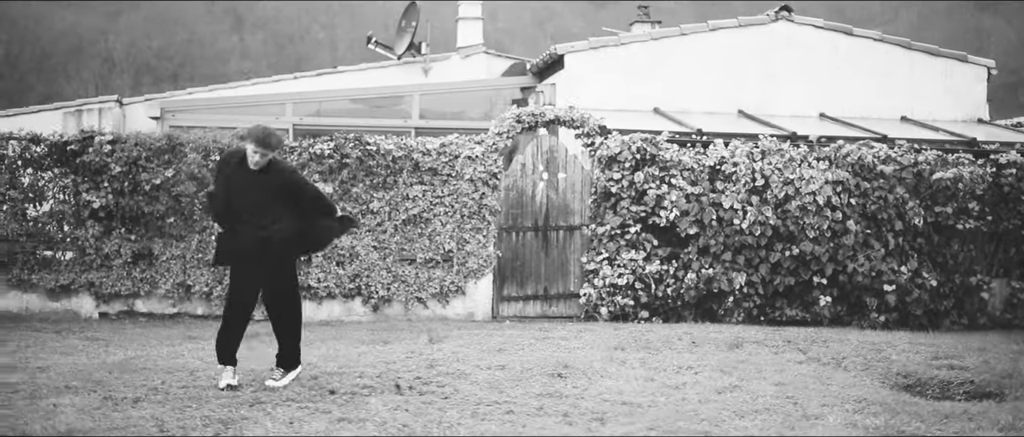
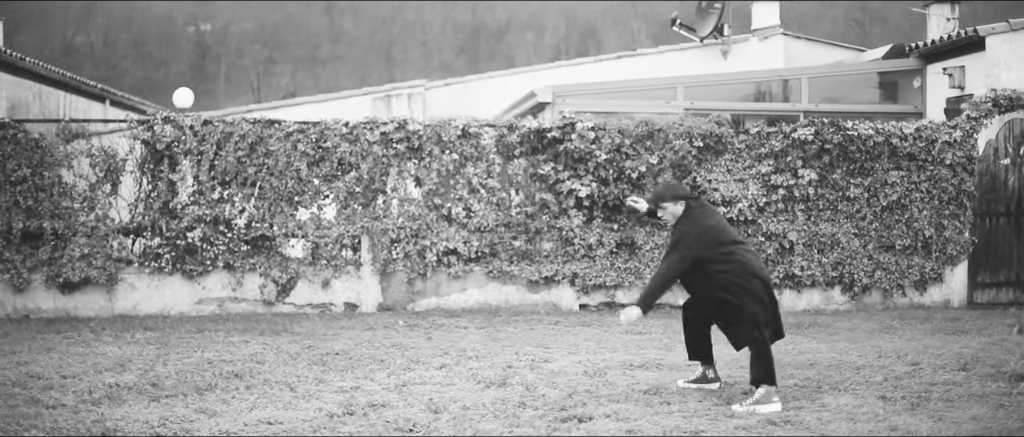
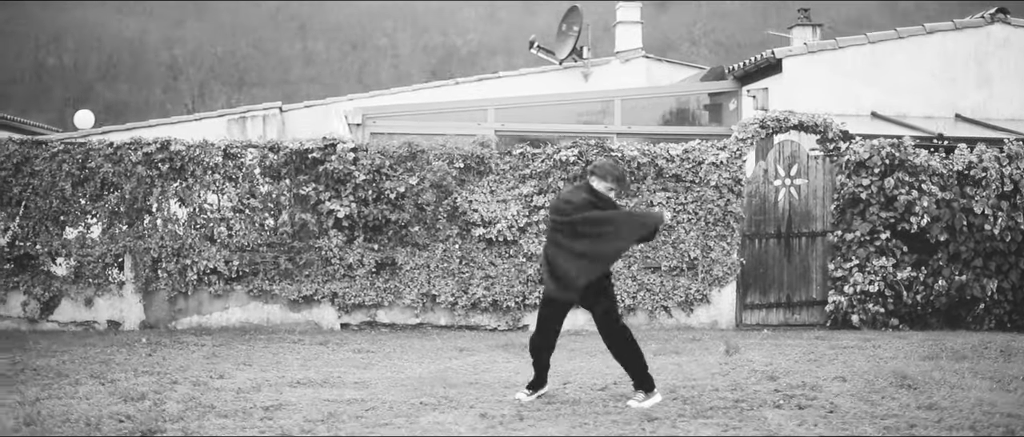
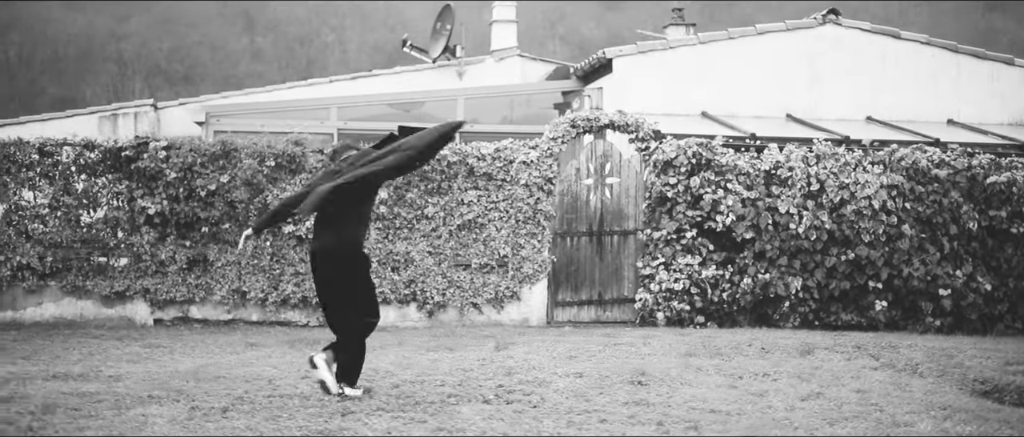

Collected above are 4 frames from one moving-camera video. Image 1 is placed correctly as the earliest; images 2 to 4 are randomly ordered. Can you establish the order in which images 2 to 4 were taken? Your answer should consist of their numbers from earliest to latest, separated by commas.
4, 3, 2
